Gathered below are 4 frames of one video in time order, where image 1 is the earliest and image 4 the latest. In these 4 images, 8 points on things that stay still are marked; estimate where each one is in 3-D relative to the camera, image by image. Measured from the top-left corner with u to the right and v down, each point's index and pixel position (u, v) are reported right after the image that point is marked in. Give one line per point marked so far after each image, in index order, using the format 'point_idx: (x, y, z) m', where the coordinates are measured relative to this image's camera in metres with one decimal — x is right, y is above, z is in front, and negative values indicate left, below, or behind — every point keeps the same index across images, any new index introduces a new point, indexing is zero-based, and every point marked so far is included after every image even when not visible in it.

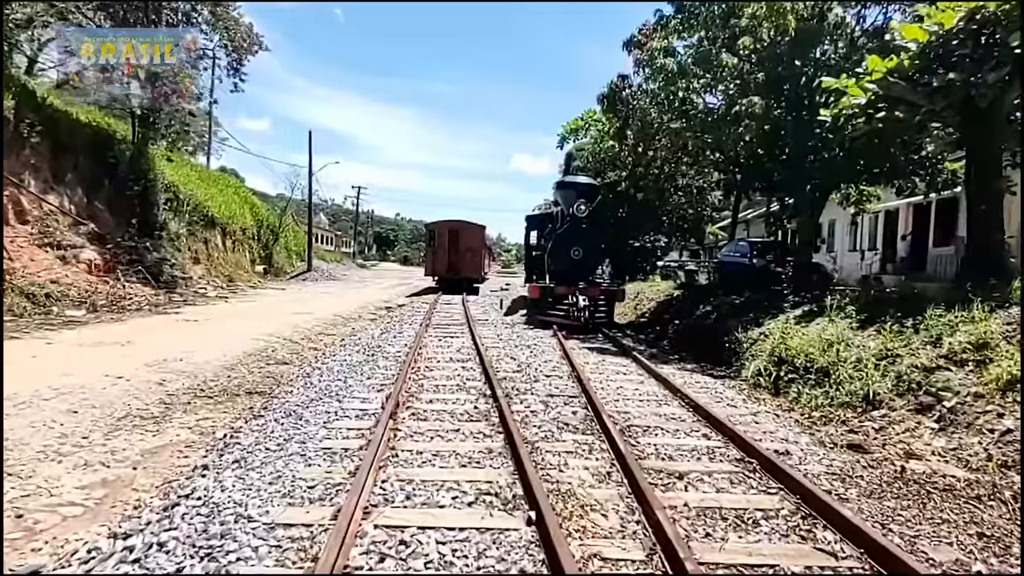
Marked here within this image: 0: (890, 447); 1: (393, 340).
0: (+3.6, -1.5, +5.6) m
1: (-2.5, -1.1, +12.4) m
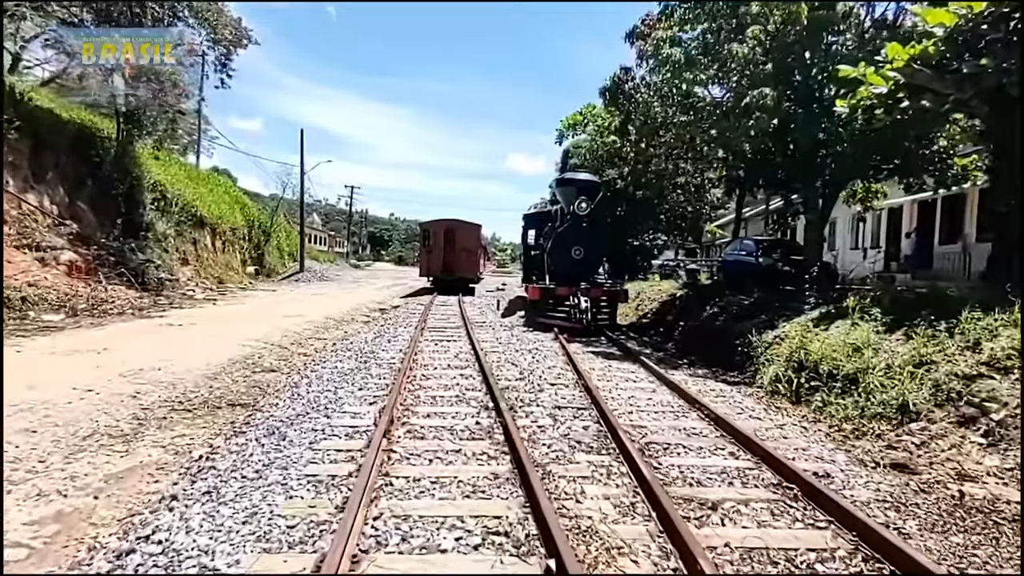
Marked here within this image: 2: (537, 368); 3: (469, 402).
0: (+3.7, -1.5, +5.1) m
1: (-2.5, -1.1, +11.8) m
2: (+0.4, -1.3, +9.3) m
3: (-0.5, -1.3, +6.9) m
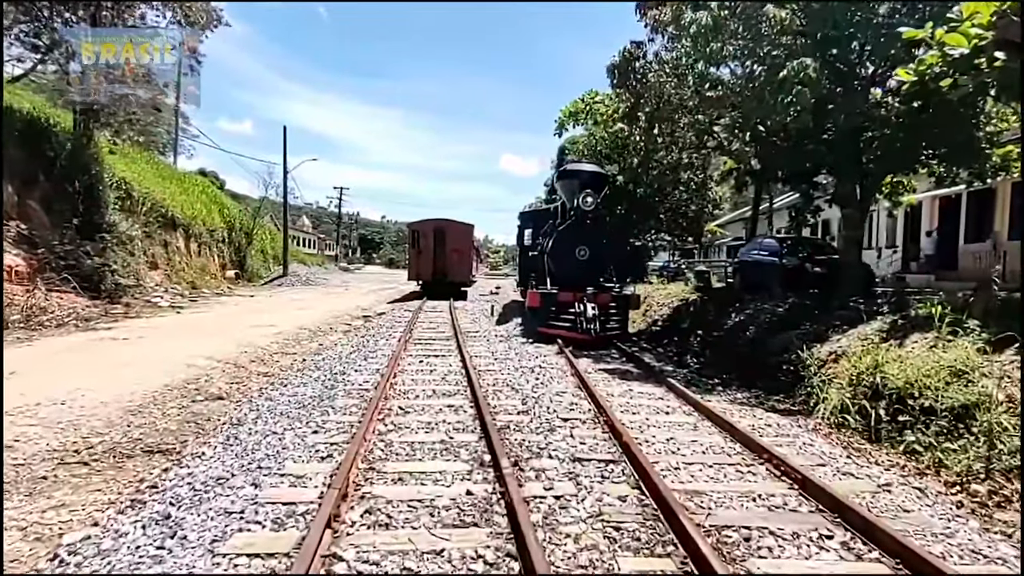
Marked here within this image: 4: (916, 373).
0: (+3.8, -1.6, +3.4) m
1: (-2.5, -1.3, +10.0) m
2: (+0.4, -1.4, +7.5) m
3: (-0.5, -1.4, +5.1) m
4: (+4.4, -0.9, +6.3) m
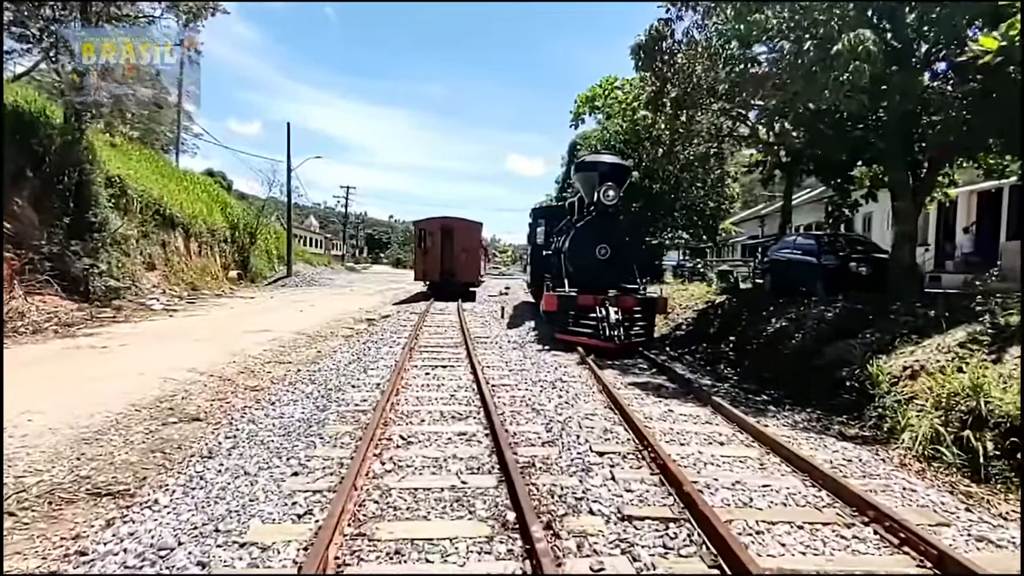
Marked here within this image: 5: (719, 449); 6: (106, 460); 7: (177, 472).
0: (+3.9, -1.7, +2.2) m
1: (-2.3, -1.3, +8.9) m
2: (+0.6, -1.4, +6.4) m
3: (-0.3, -1.5, +4.0) m
4: (+4.6, -1.0, +5.2) m
5: (+1.9, -1.5, +5.4) m
6: (-3.9, -1.6, +5.6) m
7: (-3.0, -1.7, +5.3) m
